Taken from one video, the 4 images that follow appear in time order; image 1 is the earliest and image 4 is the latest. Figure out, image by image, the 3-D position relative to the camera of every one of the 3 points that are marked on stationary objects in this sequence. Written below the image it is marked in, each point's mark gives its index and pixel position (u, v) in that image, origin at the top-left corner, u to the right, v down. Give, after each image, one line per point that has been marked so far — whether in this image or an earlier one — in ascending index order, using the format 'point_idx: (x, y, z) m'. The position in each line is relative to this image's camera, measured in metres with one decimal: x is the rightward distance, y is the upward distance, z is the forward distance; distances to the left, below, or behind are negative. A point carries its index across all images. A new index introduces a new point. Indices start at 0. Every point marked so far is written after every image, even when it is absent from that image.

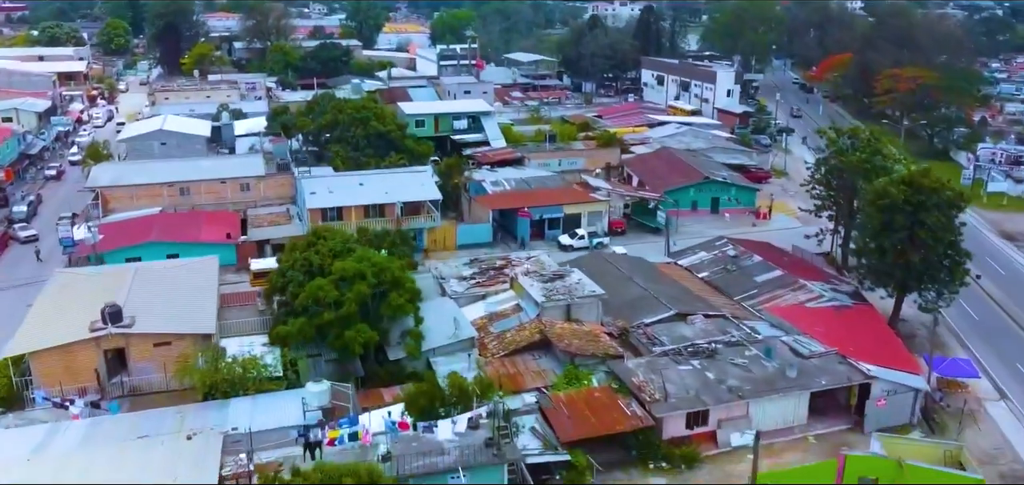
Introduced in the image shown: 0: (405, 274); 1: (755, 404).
0: (-2.7, -0.8, +19.6) m
1: (+5.4, -3.7, +17.6) m
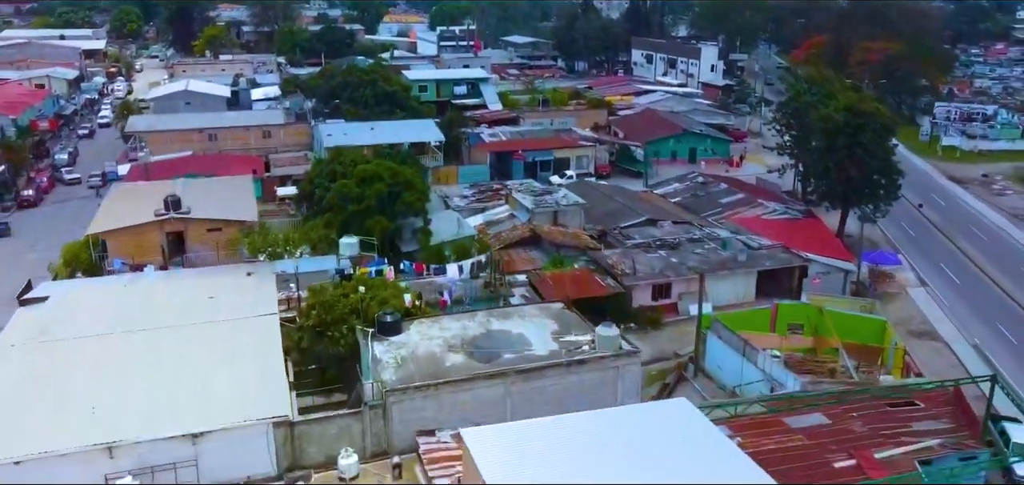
0: (-2.8, +1.8, +23.1) m
1: (+5.3, -1.1, +21.0) m
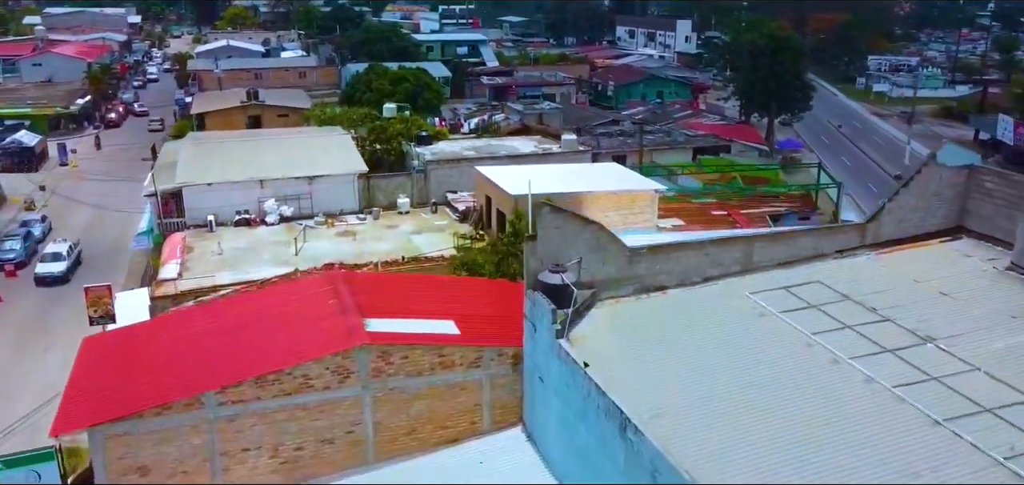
0: (-3.0, +5.9, +30.0) m
1: (+5.1, +3.1, +28.0) m
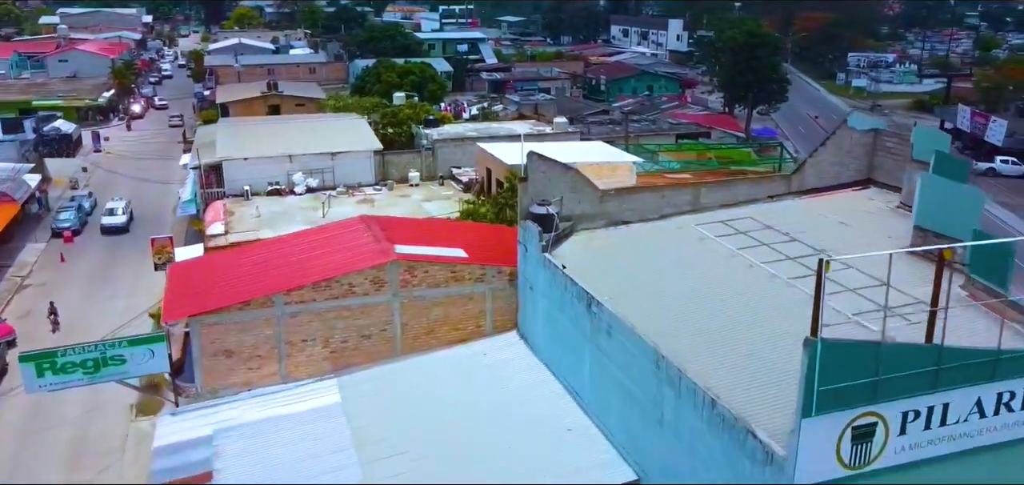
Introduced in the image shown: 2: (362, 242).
0: (-3.1, +6.8, +32.5) m
1: (+5.0, +3.9, +30.5) m
2: (-2.3, 0.0, +12.0) m
